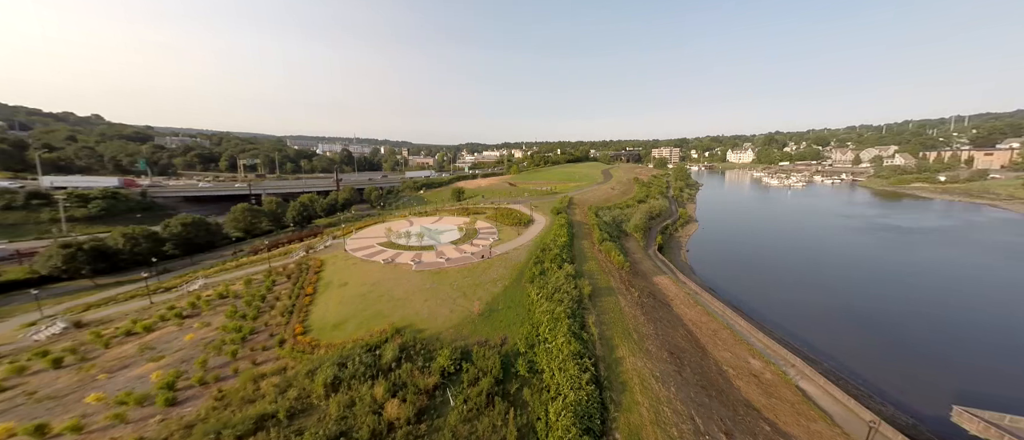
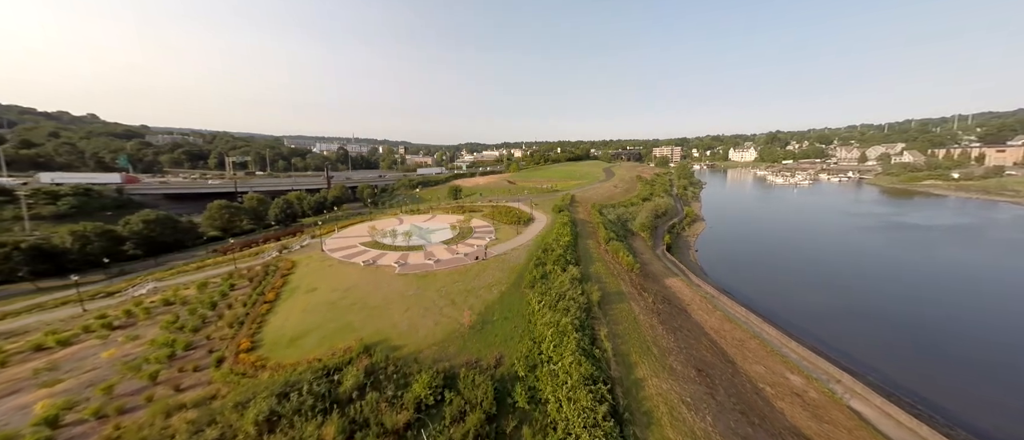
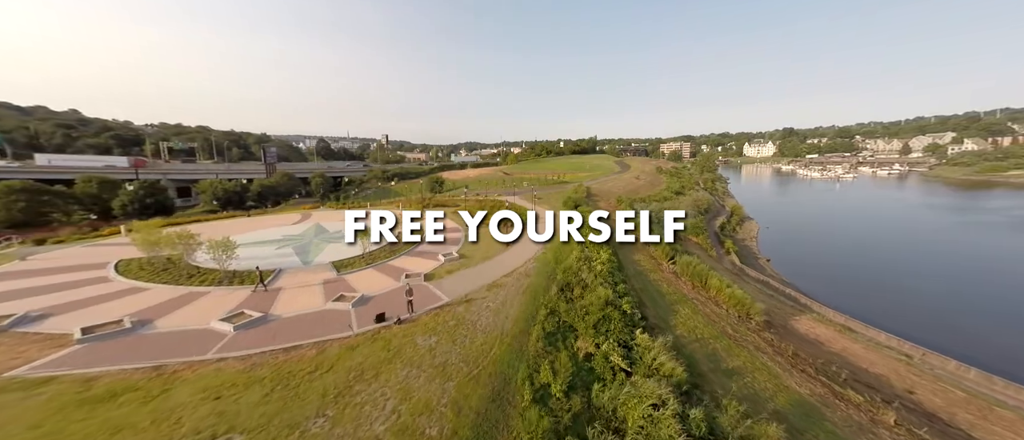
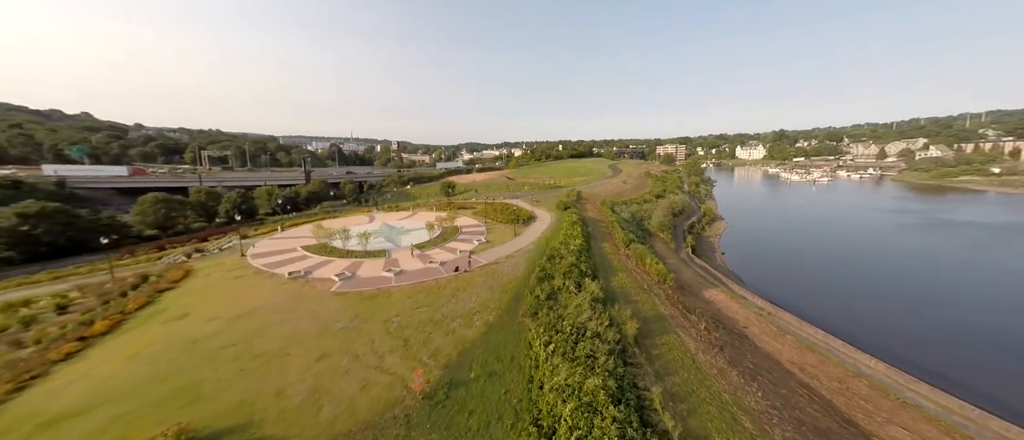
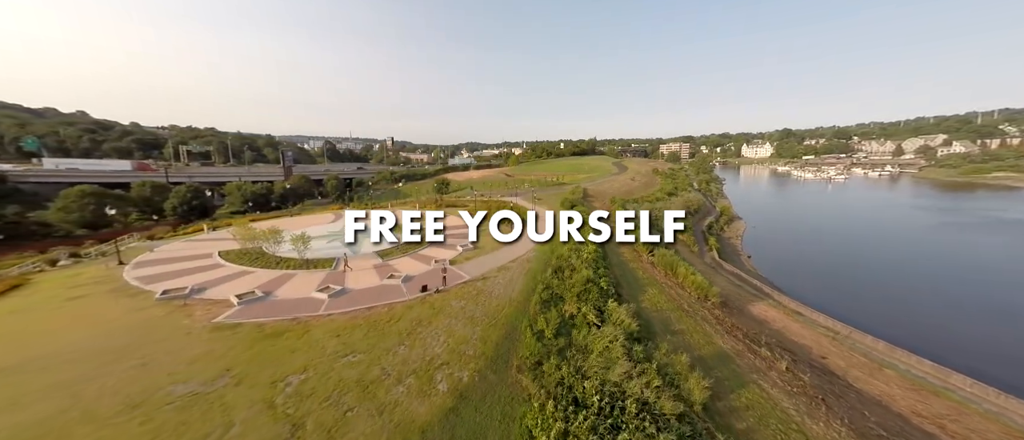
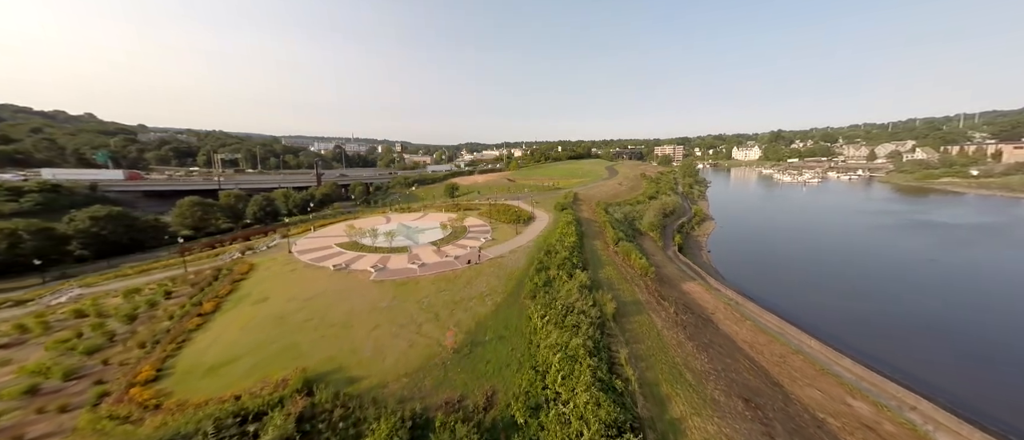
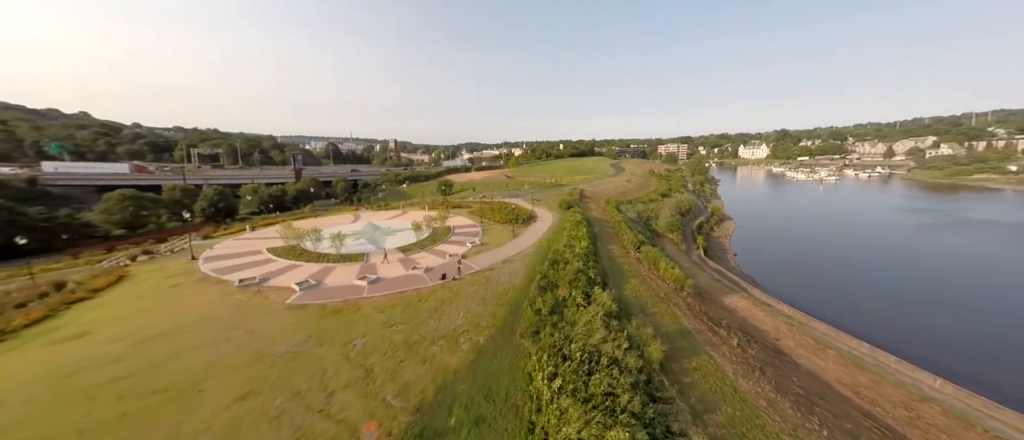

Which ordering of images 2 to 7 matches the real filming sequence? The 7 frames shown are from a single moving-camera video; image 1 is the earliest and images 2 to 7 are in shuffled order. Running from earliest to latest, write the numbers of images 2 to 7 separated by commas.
2, 6, 4, 7, 5, 3
